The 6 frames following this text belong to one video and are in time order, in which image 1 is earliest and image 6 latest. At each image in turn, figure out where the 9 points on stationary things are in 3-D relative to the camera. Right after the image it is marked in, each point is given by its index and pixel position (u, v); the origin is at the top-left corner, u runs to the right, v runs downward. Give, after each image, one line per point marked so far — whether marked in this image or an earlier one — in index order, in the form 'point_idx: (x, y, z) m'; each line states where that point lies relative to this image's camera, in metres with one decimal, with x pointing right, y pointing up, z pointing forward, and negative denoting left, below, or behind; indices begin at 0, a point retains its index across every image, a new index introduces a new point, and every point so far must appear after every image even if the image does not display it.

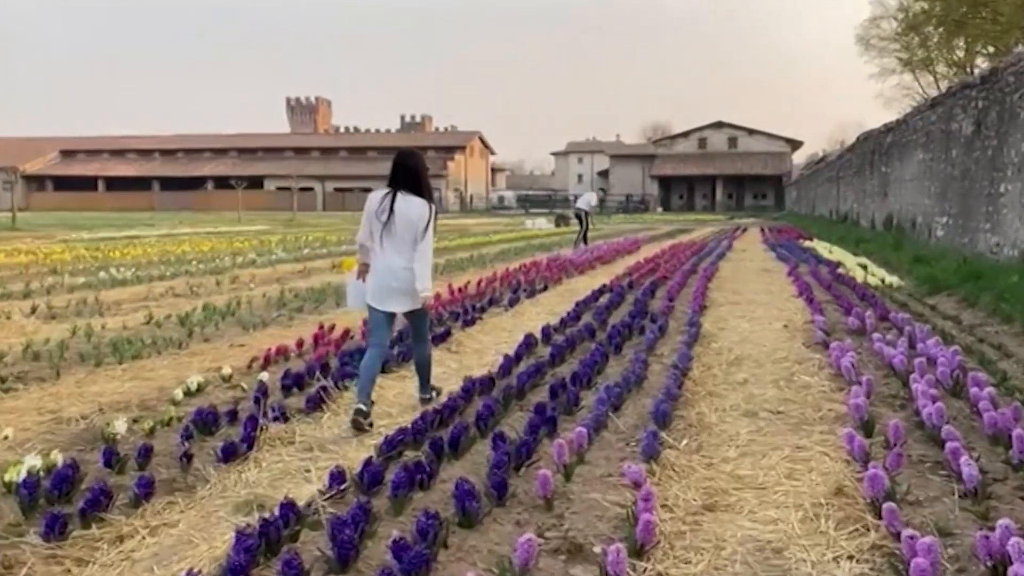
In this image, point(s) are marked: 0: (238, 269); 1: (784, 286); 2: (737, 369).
0: (-4.3, +0.3, +14.8) m
1: (+3.3, 0.0, +11.5) m
2: (+1.5, -0.5, +6.1) m
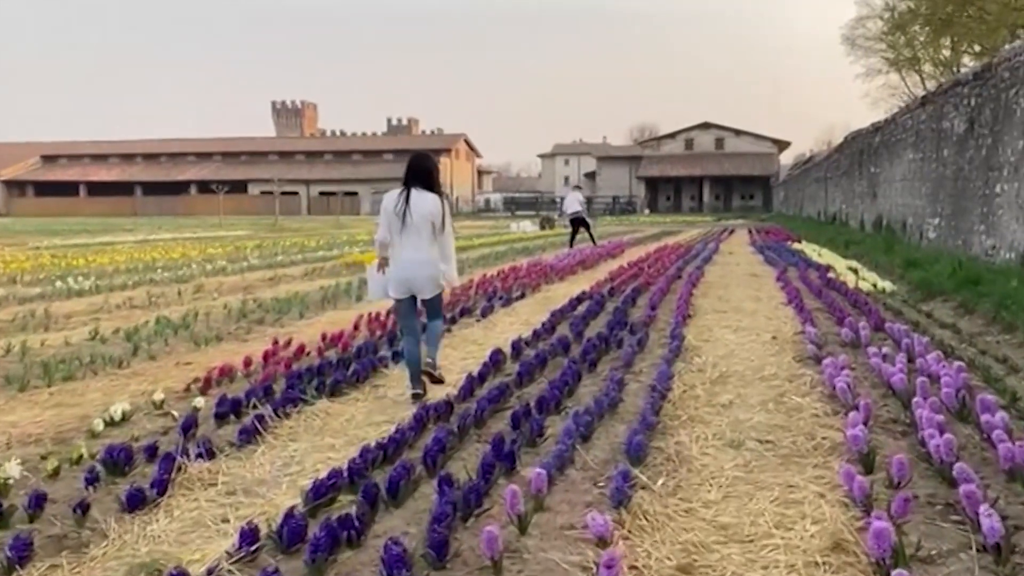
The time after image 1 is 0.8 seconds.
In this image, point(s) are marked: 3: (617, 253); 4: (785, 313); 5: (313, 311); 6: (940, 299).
0: (-4.6, +0.1, +14.2) m
1: (+3.0, 0.0, +11.0) m
2: (+1.2, -0.6, +5.6) m
3: (+2.2, +0.7, +19.3) m
4: (+2.5, -0.2, +8.7) m
5: (-2.1, -0.3, +10.0) m
6: (+4.4, -0.1, +9.6) m
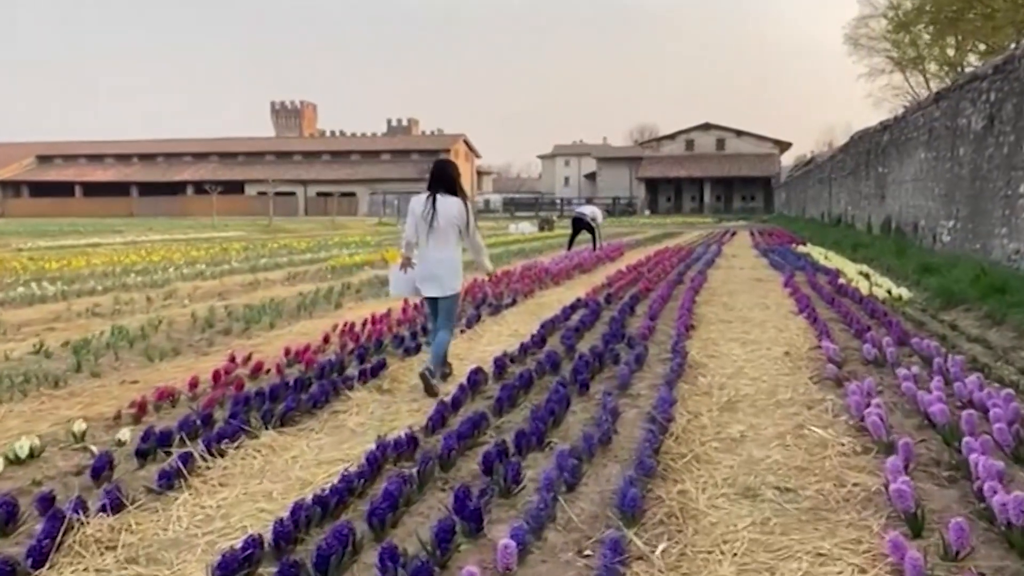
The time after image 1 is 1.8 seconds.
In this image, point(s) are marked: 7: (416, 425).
0: (-4.7, +0.1, +13.5) m
1: (+2.9, -0.1, +10.3) m
2: (+1.1, -0.7, +4.8) m
3: (+2.0, +0.6, +18.6) m
4: (+2.4, -0.3, +7.9) m
5: (-2.2, -0.3, +9.3) m
6: (+4.3, -0.2, +8.9) m
7: (-0.5, -0.7, +4.7) m
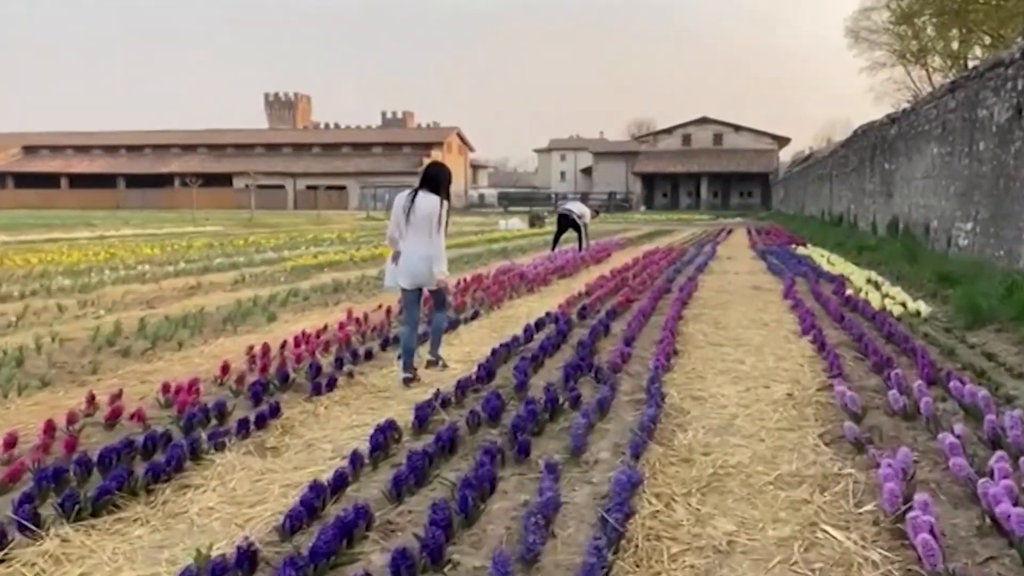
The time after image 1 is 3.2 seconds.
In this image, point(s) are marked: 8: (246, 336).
0: (-5.1, 0.0, +12.2) m
1: (+2.5, -0.2, +8.9) m
2: (+0.8, -0.8, +3.5) m
3: (+1.7, +0.6, +17.3) m
4: (+2.0, -0.4, +6.6) m
5: (-2.6, -0.4, +8.0) m
6: (+3.9, -0.3, +7.6) m
7: (-0.8, -0.8, +3.3) m
8: (-2.3, -0.4, +8.1) m
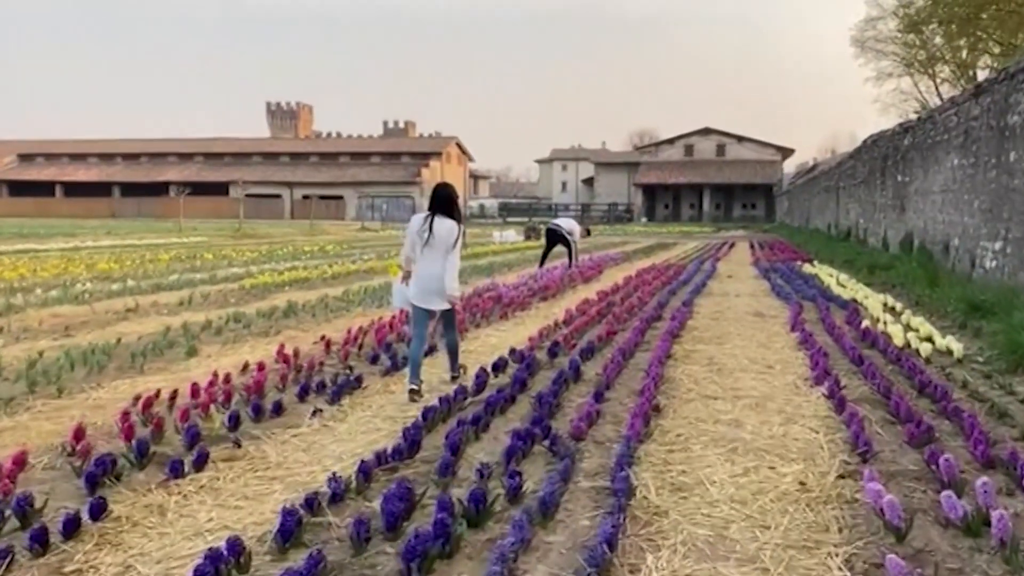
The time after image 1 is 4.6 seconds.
0: (-5.4, -0.2, +10.9) m
1: (+2.2, -0.5, +7.6) m
2: (+0.4, -1.0, +2.2) m
3: (+1.4, +0.2, +16.0) m
4: (+1.7, -0.7, +5.3) m
5: (-2.9, -0.6, +6.7) m
6: (+3.6, -0.6, +6.3) m
7: (-1.2, -1.0, +2.0) m
8: (-2.6, -0.6, +6.8) m
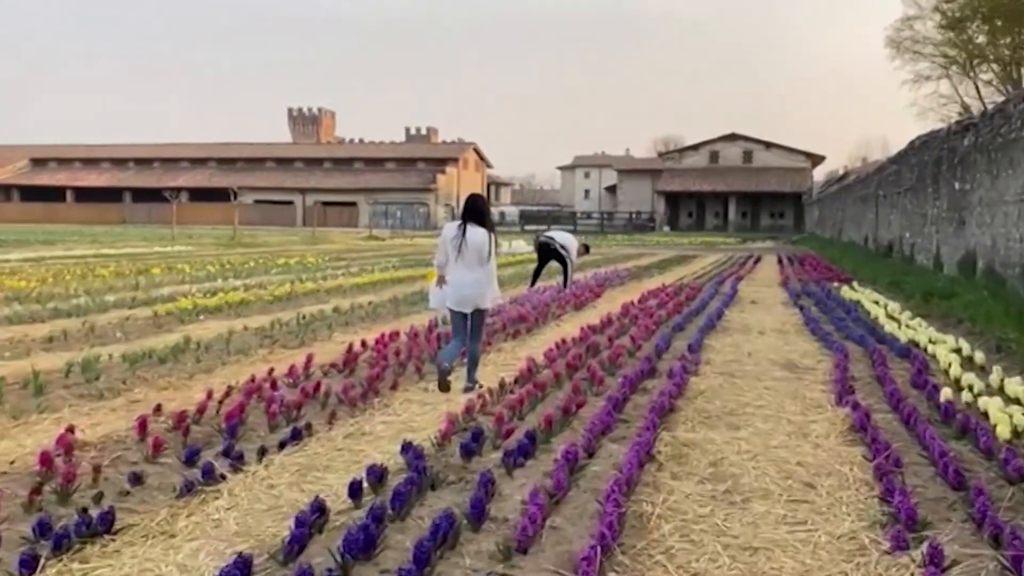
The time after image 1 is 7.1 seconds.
0: (-5.8, -0.5, +8.5) m
1: (+1.7, -0.8, +5.0) m
2: (-0.2, -1.3, -0.3) m
3: (+1.1, -0.2, +13.4) m
4: (+1.1, -1.0, +2.7) m
5: (-3.5, -0.9, +4.2) m
6: (+3.0, -0.9, +3.7) m
7: (-1.8, -1.2, -0.5) m
8: (-3.1, -0.9, +4.3) m
